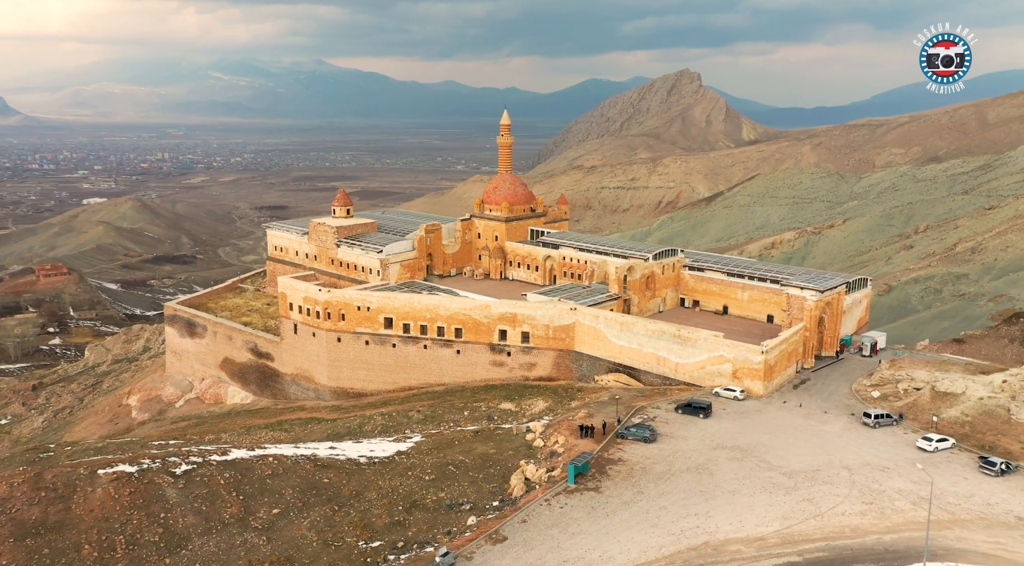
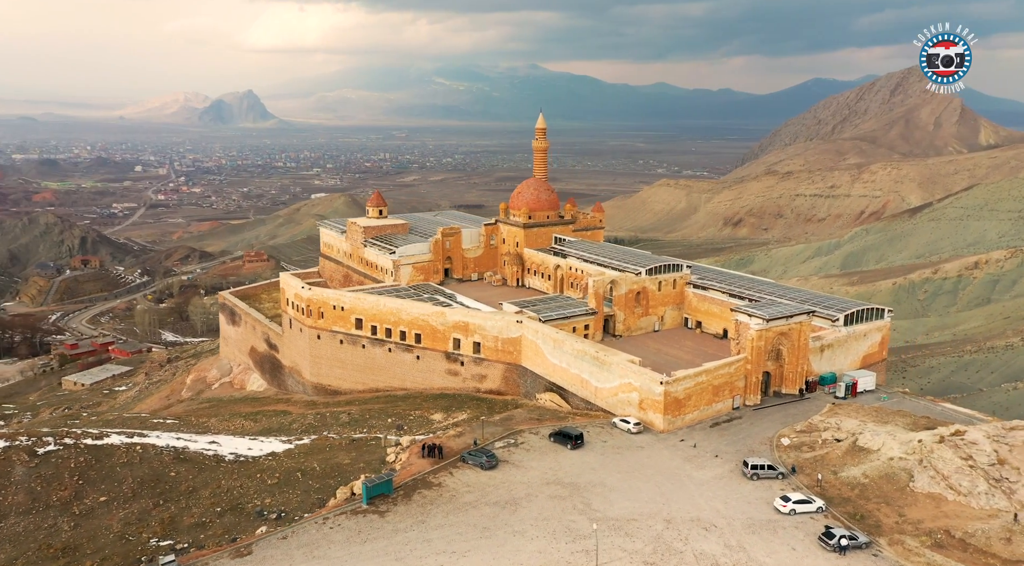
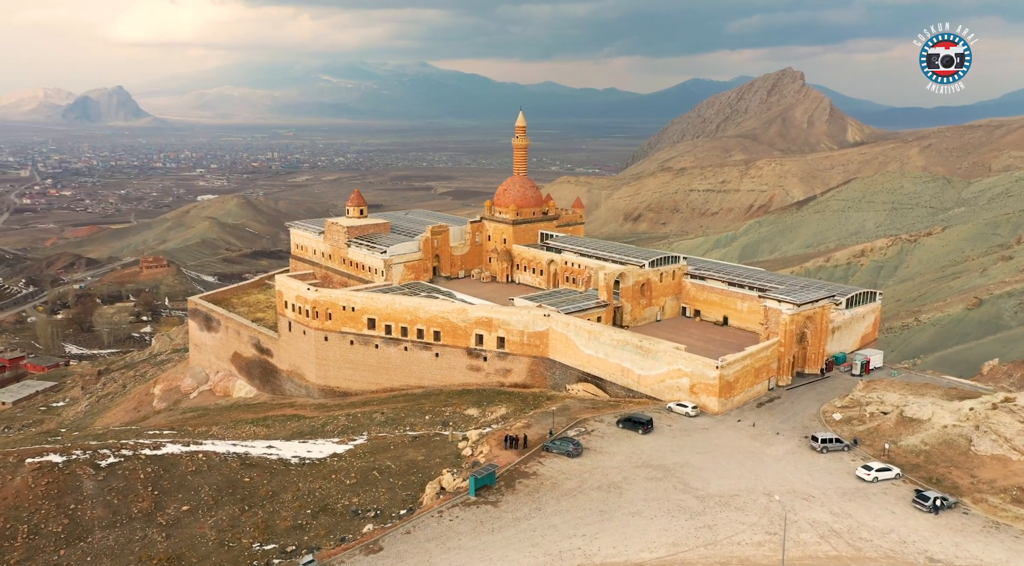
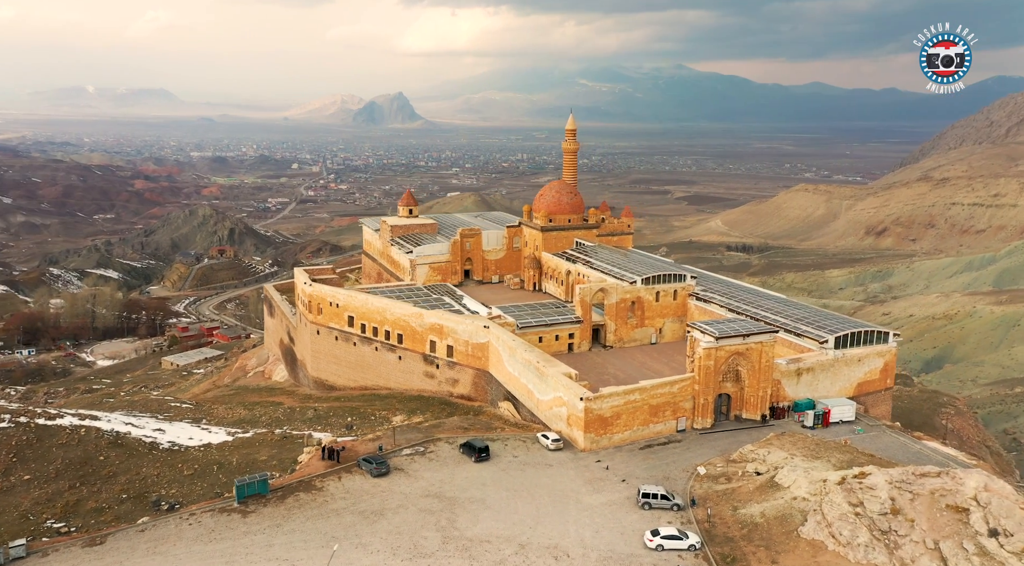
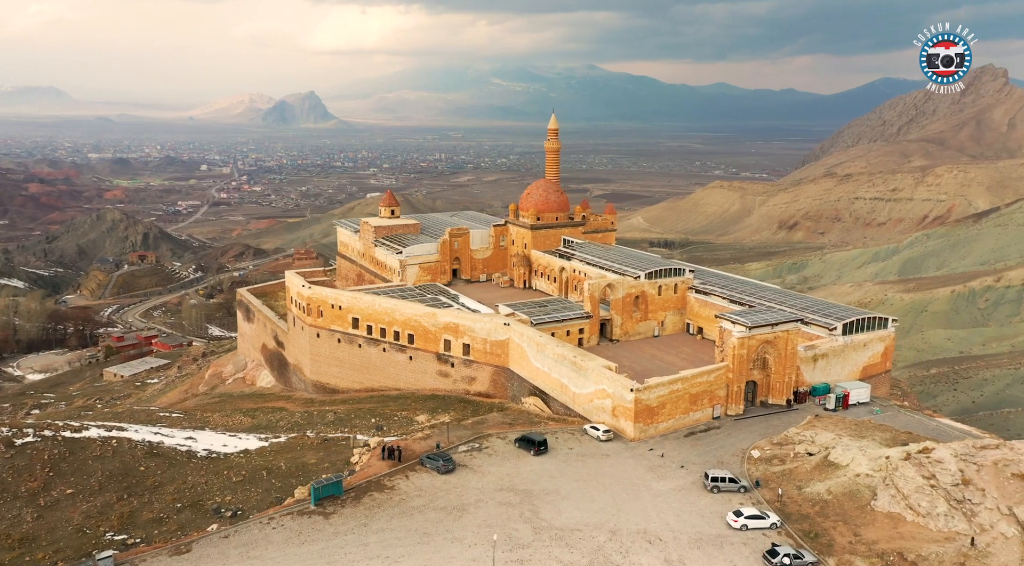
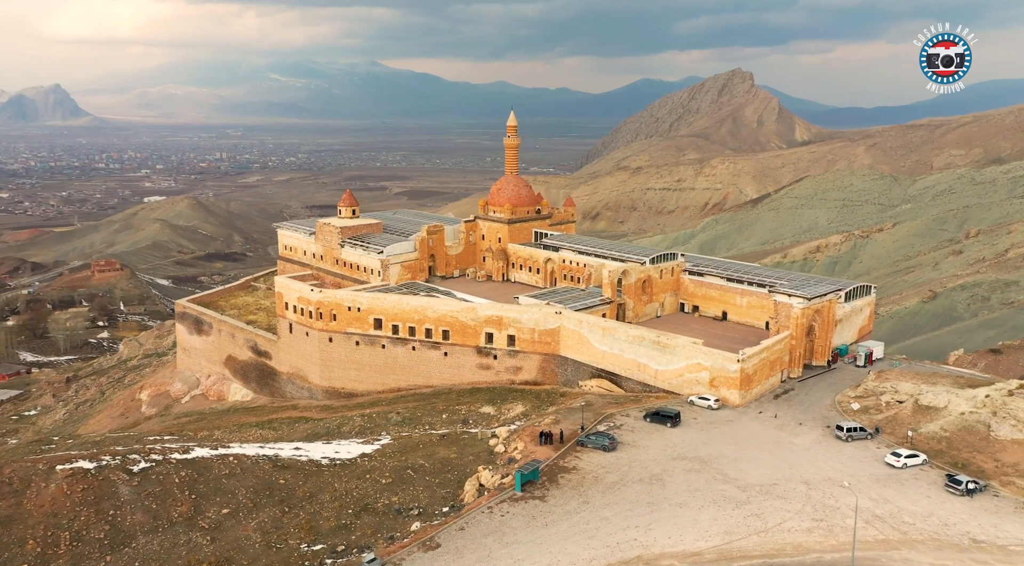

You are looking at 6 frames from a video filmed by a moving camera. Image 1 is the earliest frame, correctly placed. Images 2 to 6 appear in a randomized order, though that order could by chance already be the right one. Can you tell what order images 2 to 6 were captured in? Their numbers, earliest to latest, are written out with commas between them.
6, 3, 2, 5, 4
